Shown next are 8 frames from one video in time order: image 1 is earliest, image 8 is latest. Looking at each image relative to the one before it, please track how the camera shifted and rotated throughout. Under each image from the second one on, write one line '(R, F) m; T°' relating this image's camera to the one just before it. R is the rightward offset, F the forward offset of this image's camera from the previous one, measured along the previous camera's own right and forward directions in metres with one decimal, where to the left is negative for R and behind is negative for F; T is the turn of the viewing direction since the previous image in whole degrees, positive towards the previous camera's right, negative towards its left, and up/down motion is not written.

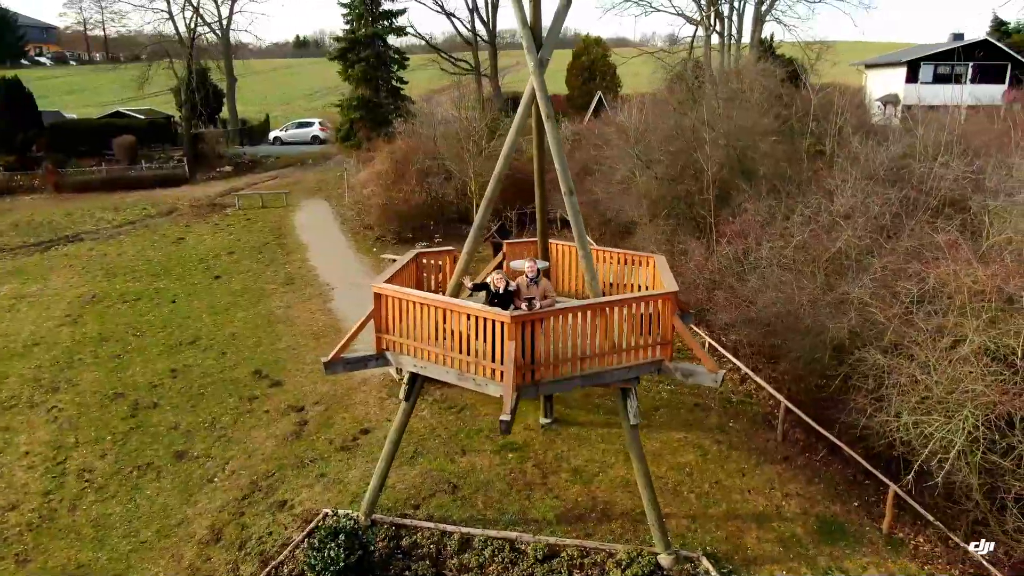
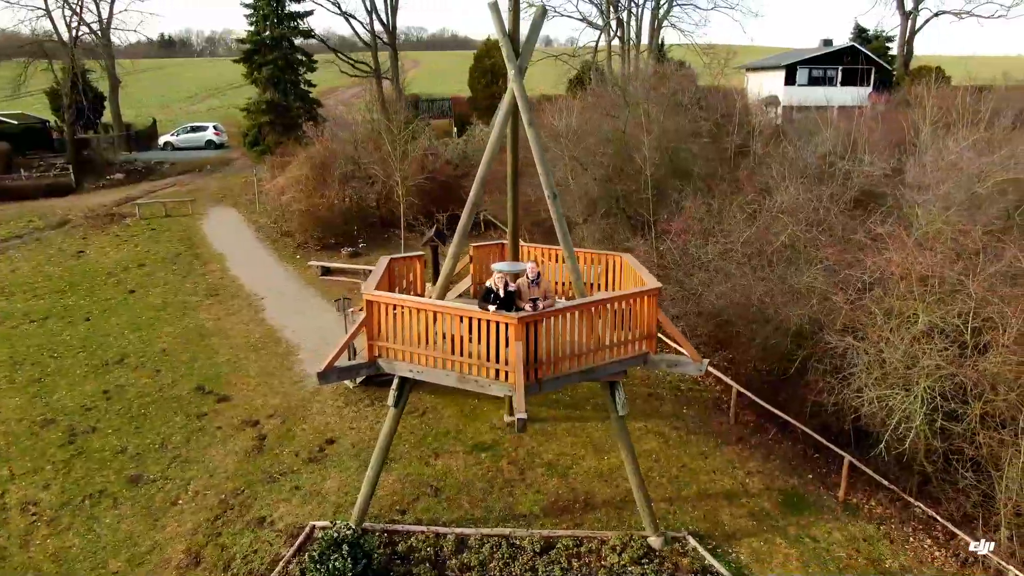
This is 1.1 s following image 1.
(-1.3, -0.1) m; +9°
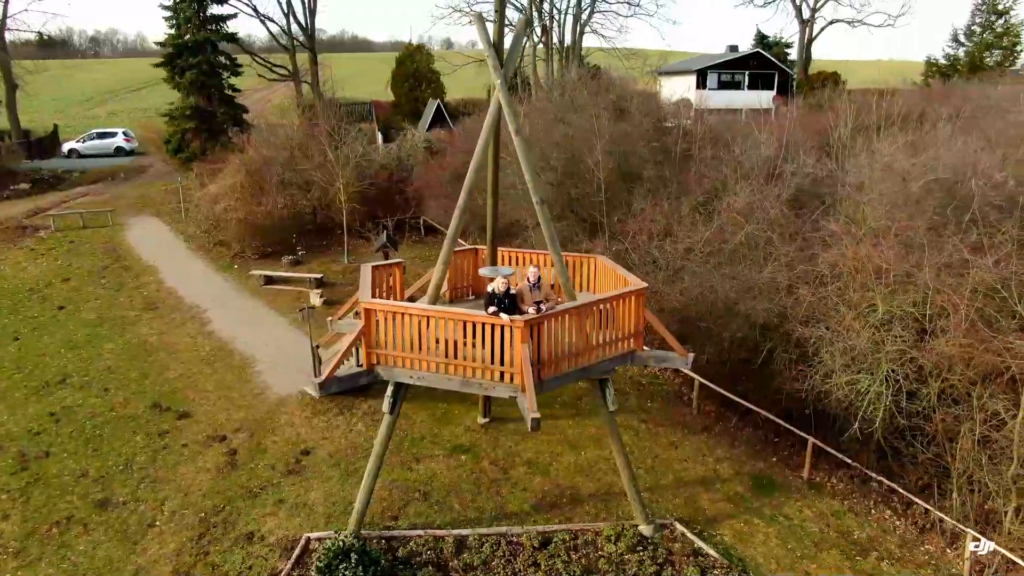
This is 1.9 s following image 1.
(-1.1, -0.2) m; +7°
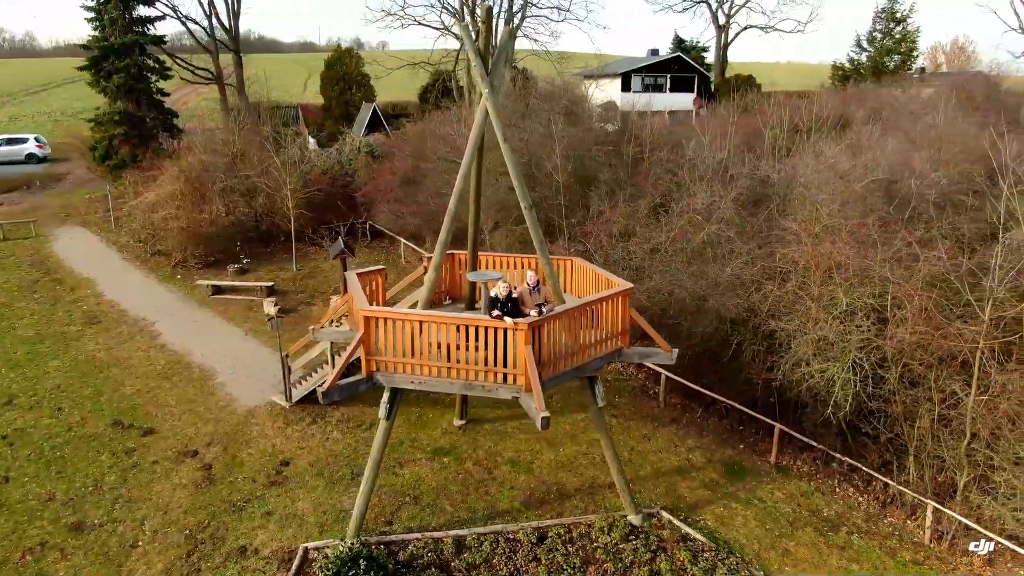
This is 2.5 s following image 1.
(-1.0, -0.2) m; +6°
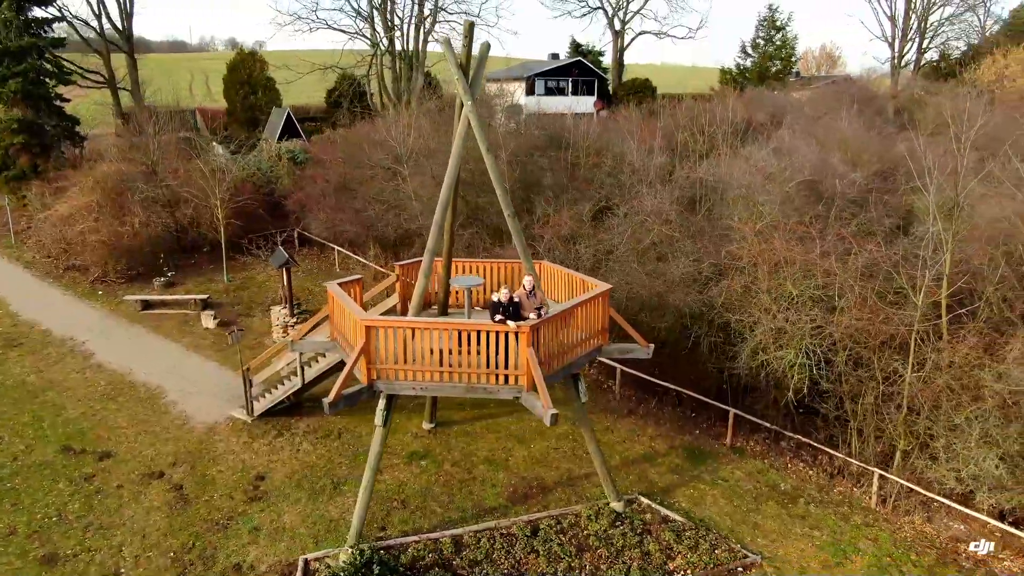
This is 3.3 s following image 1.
(-1.3, -0.3) m; +8°
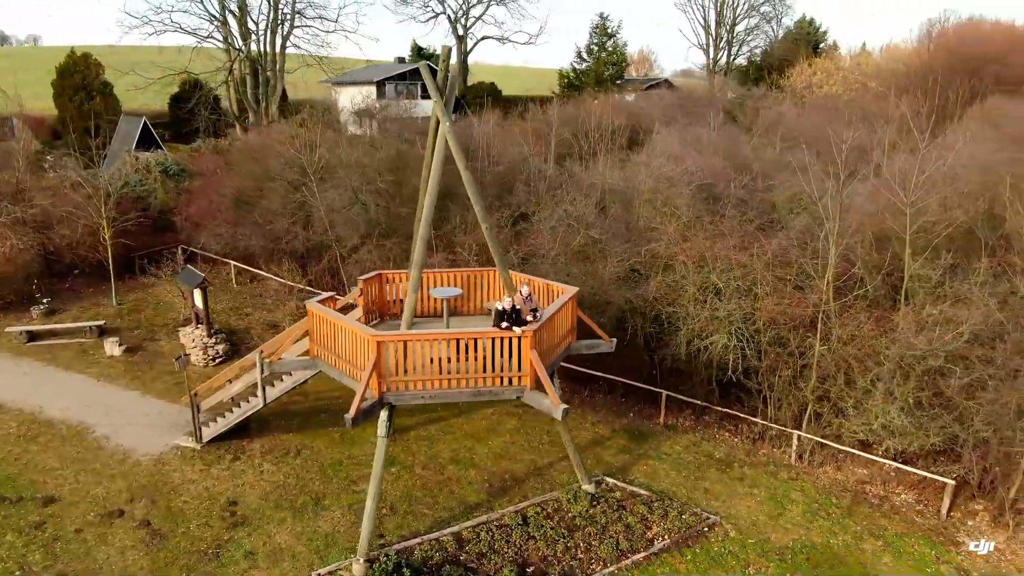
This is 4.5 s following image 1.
(-2.3, -0.5) m; +13°
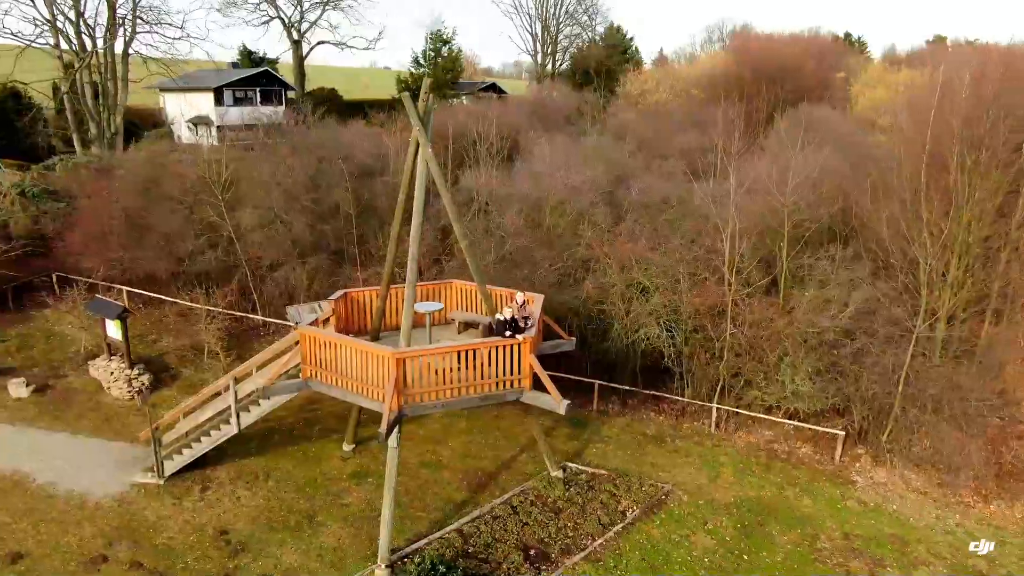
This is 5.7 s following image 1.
(-2.6, -0.7) m; +14°
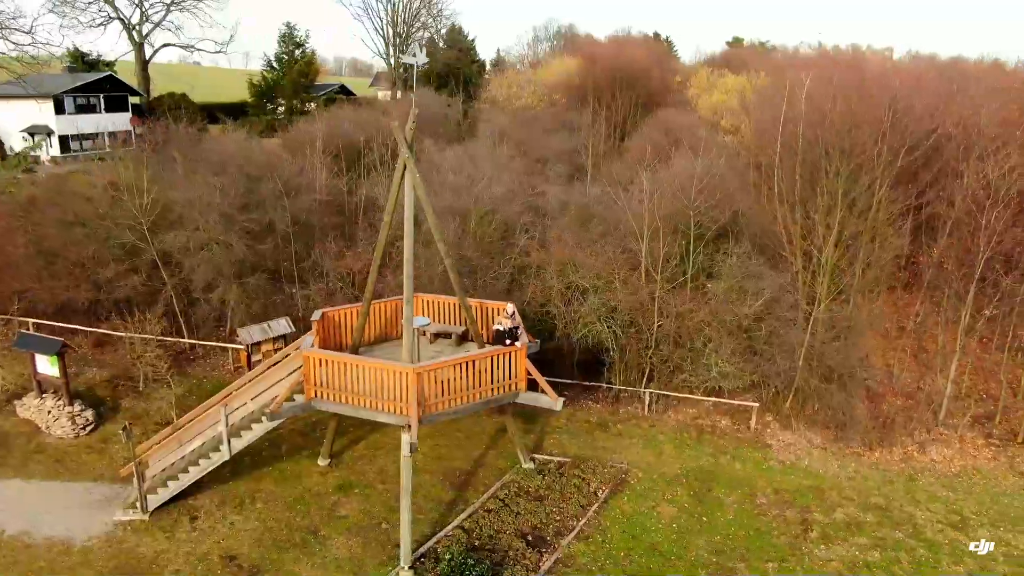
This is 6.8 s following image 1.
(-2.5, -0.8) m; +13°
